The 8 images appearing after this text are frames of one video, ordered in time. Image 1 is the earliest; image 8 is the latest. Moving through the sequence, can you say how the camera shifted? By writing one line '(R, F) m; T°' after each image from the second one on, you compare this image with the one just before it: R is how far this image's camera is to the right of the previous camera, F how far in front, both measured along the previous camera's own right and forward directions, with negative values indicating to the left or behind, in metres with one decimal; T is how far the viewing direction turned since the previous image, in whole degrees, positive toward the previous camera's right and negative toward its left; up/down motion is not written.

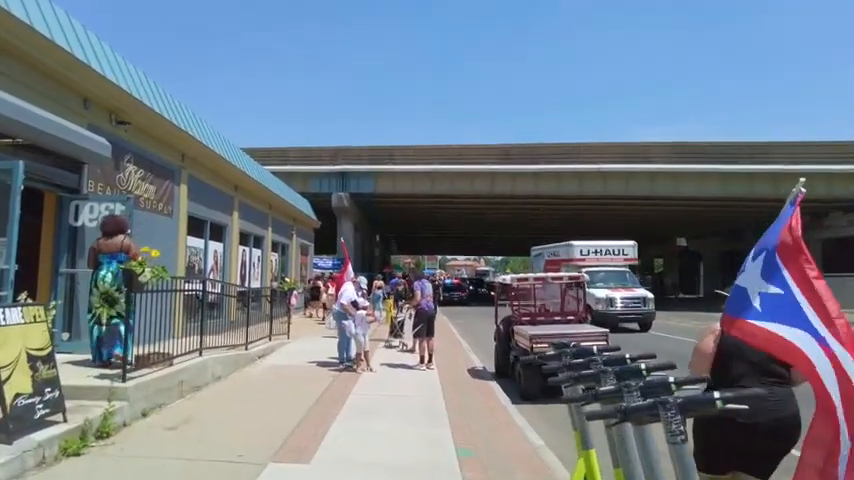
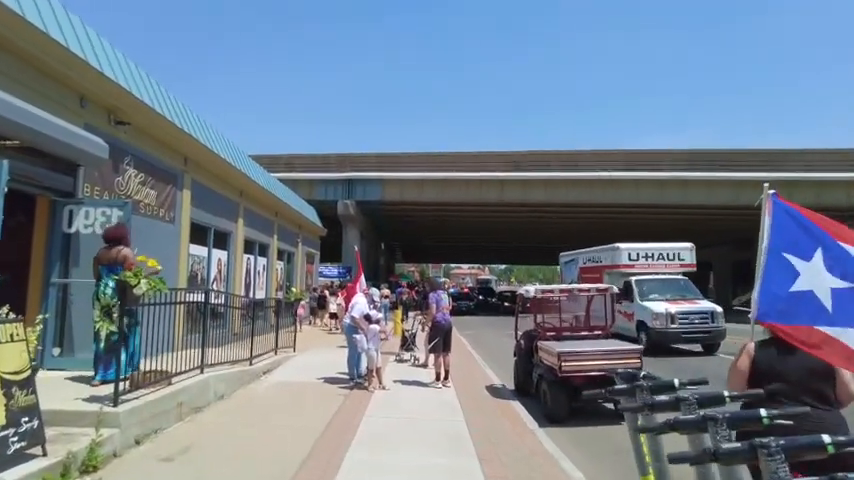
(-0.2, +0.7) m; 0°
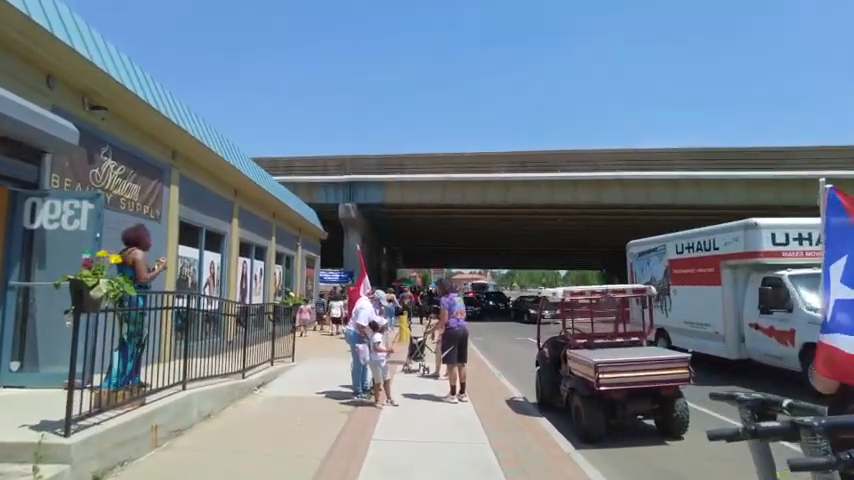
(-0.2, +1.1) m; 0°
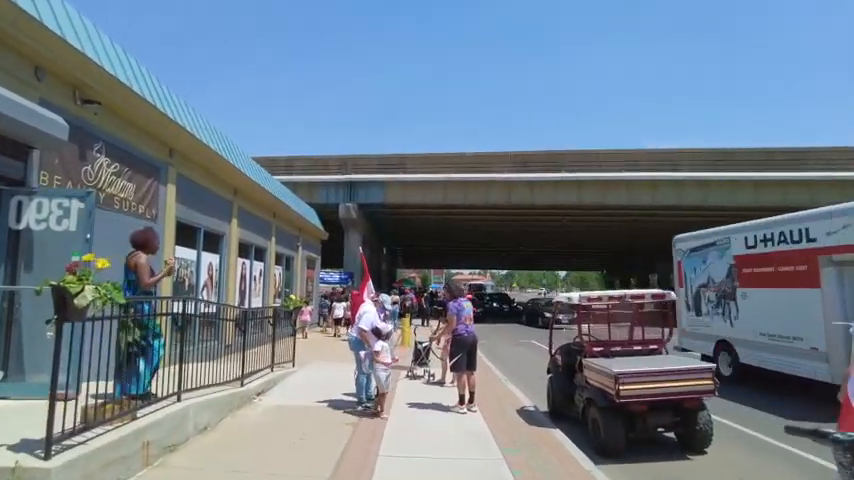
(-0.1, +0.4) m; 0°
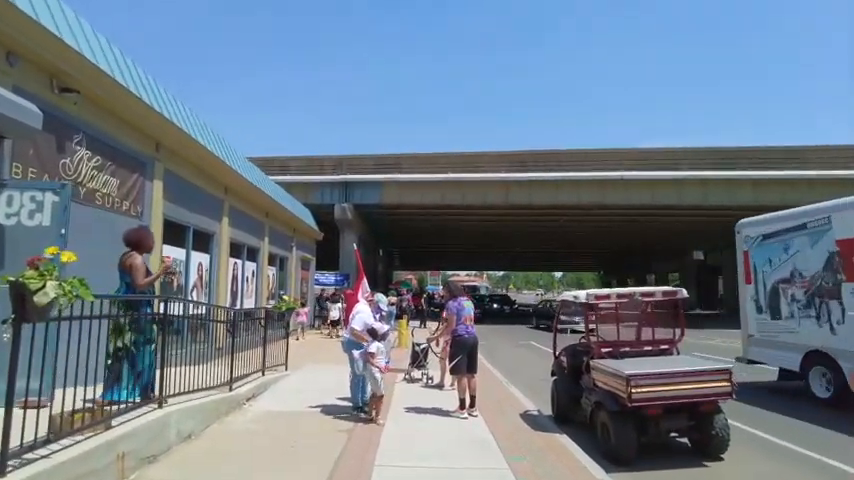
(0.0, +0.4) m; 0°
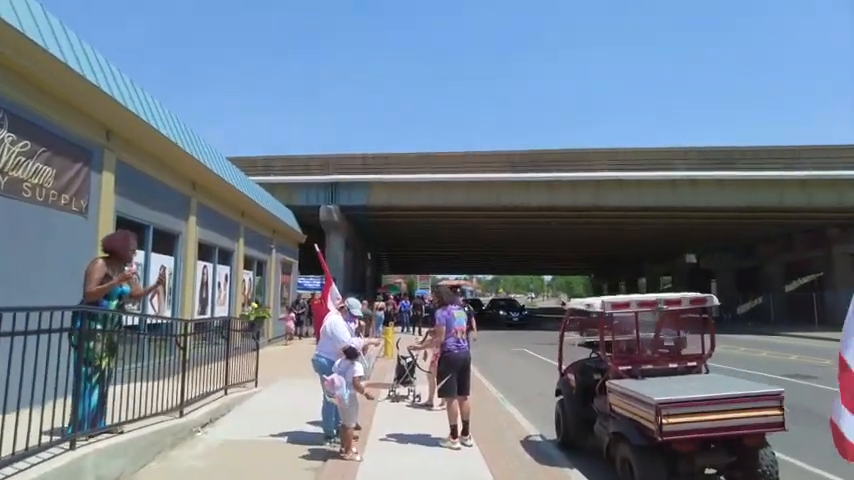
(0.0, +1.2) m; +1°
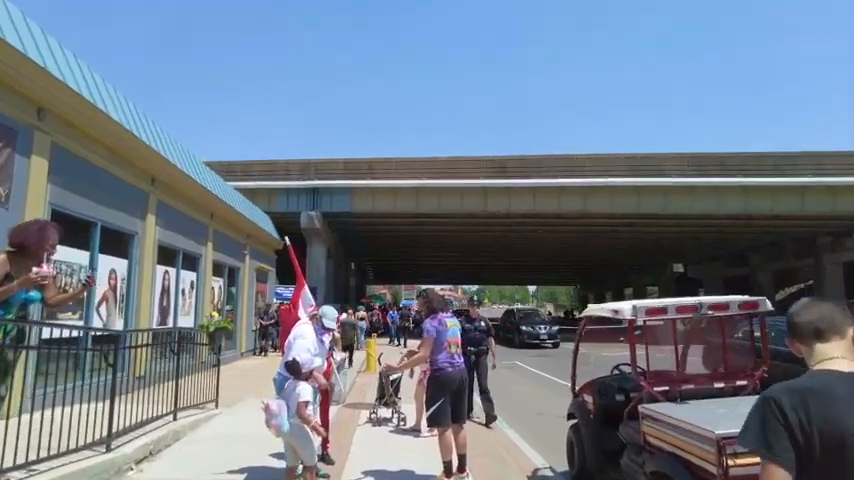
(0.0, +1.3) m; +1°
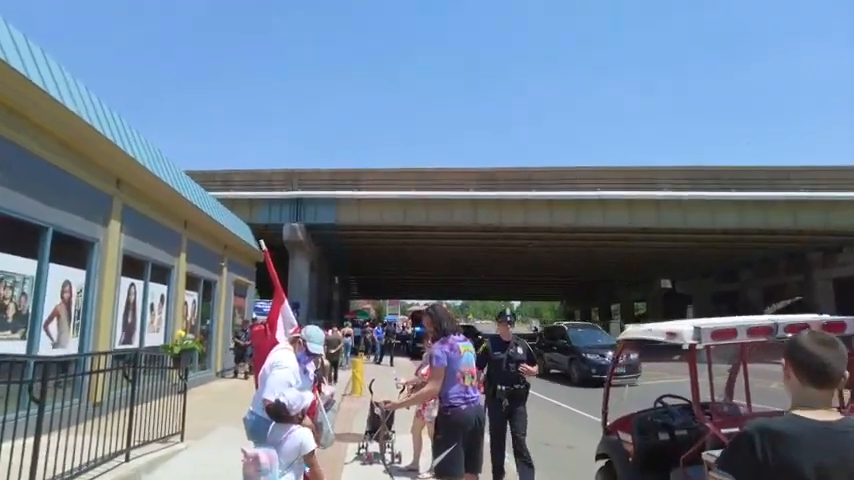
(-0.2, +1.1) m; +1°
